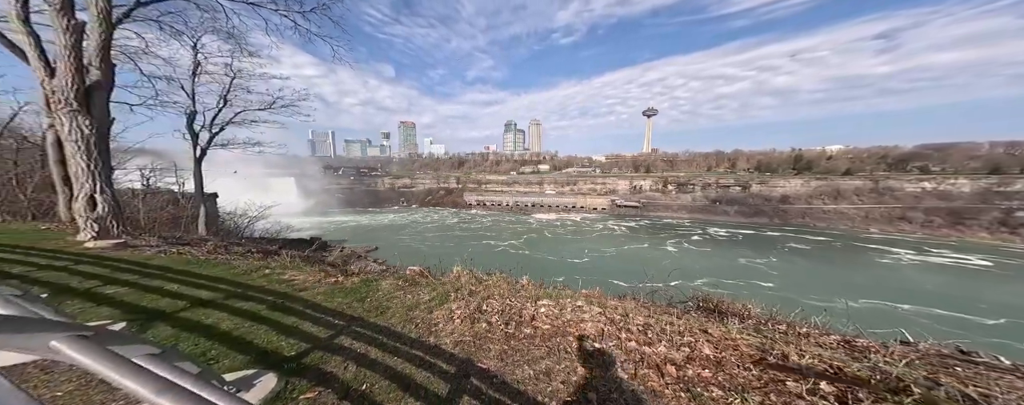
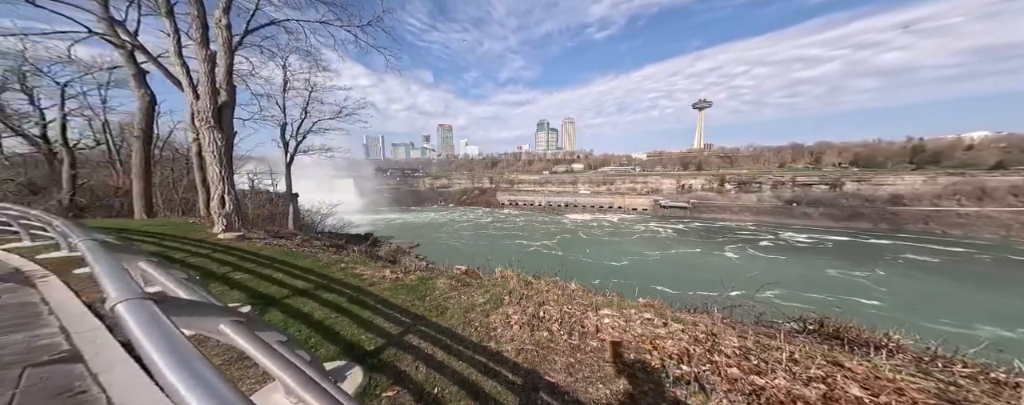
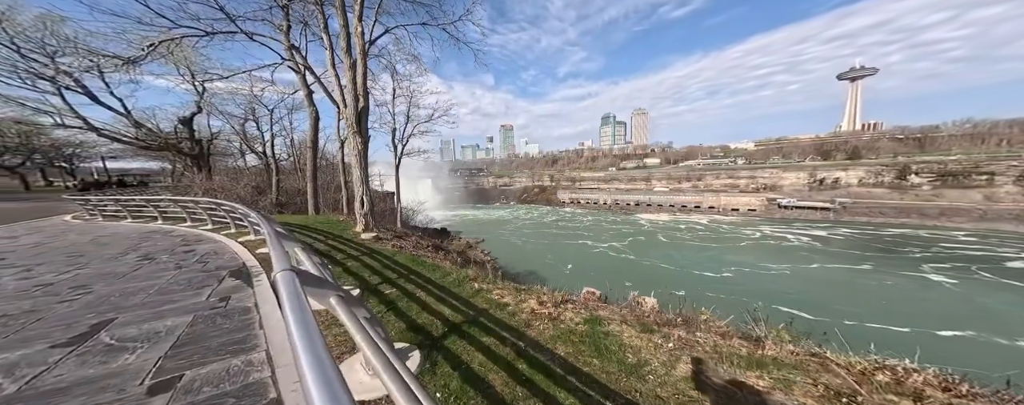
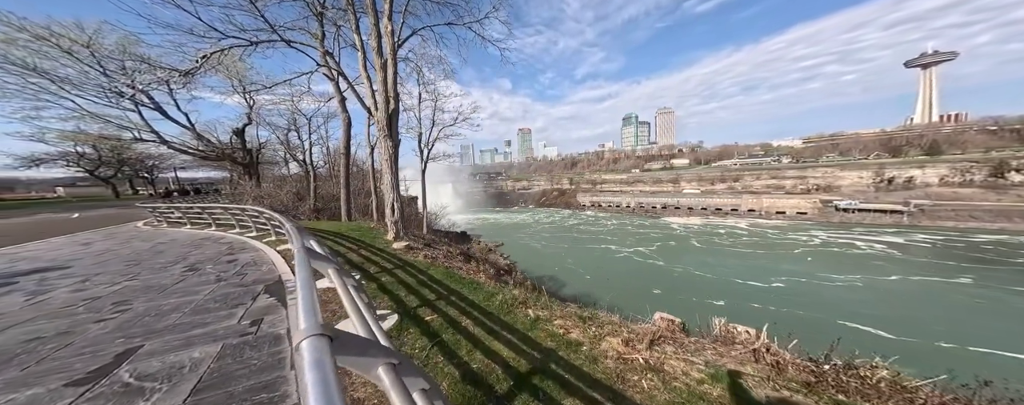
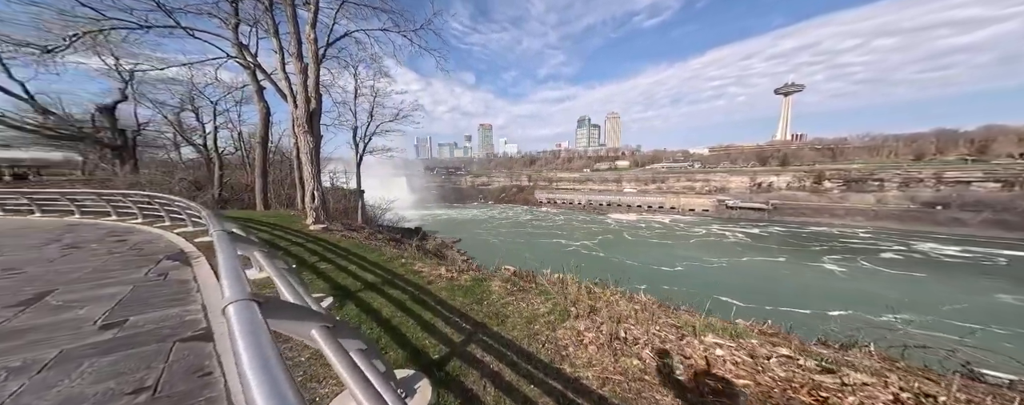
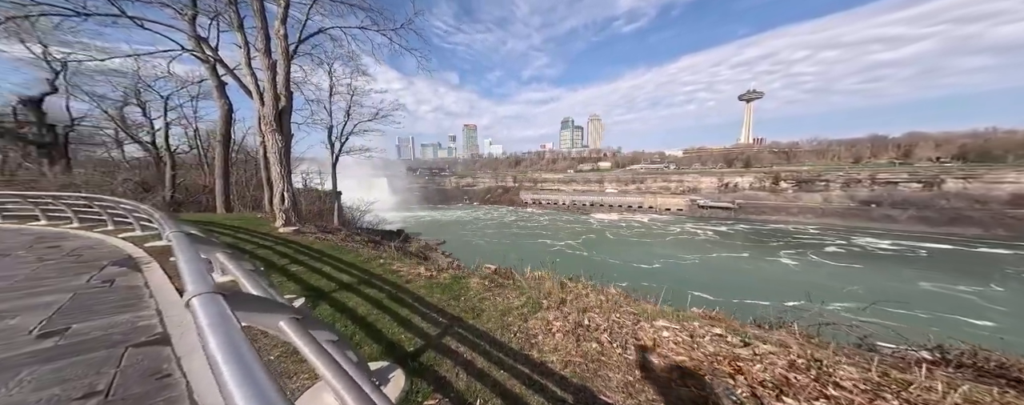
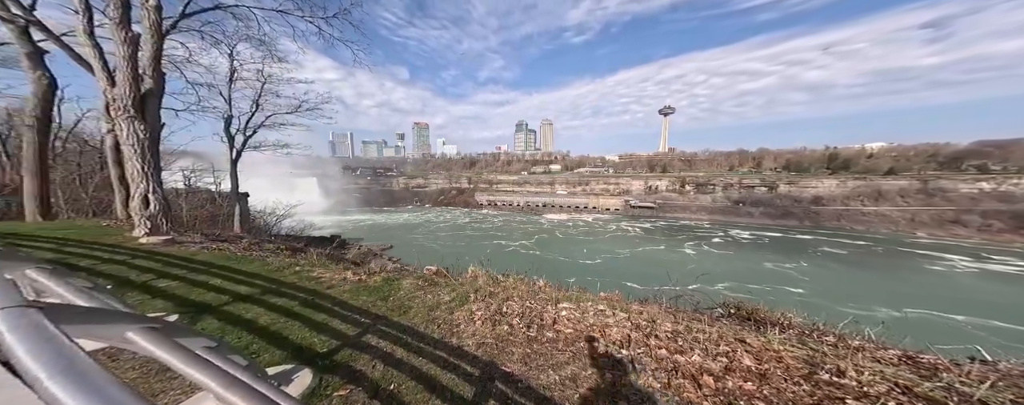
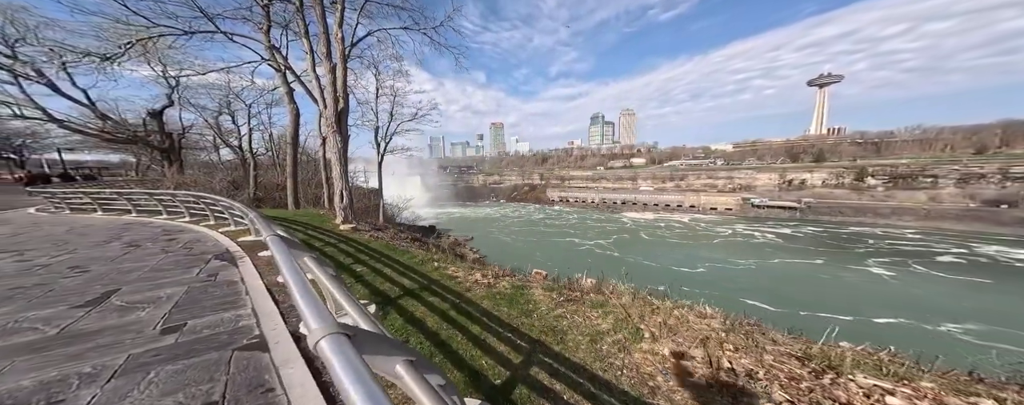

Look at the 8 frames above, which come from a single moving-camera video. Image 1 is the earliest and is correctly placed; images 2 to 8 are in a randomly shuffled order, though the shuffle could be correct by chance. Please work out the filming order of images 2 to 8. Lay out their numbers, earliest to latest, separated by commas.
7, 2, 6, 5, 8, 3, 4
